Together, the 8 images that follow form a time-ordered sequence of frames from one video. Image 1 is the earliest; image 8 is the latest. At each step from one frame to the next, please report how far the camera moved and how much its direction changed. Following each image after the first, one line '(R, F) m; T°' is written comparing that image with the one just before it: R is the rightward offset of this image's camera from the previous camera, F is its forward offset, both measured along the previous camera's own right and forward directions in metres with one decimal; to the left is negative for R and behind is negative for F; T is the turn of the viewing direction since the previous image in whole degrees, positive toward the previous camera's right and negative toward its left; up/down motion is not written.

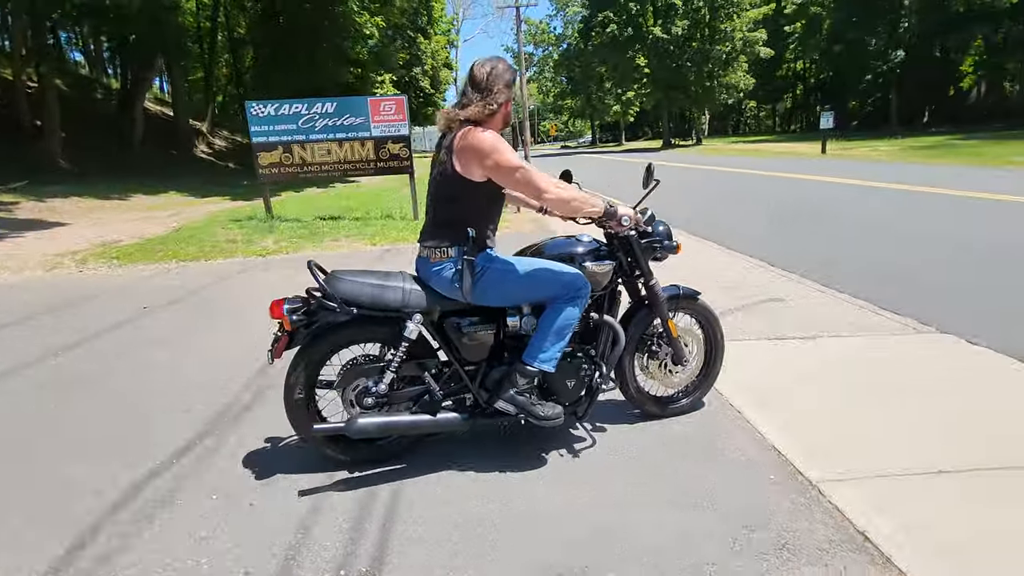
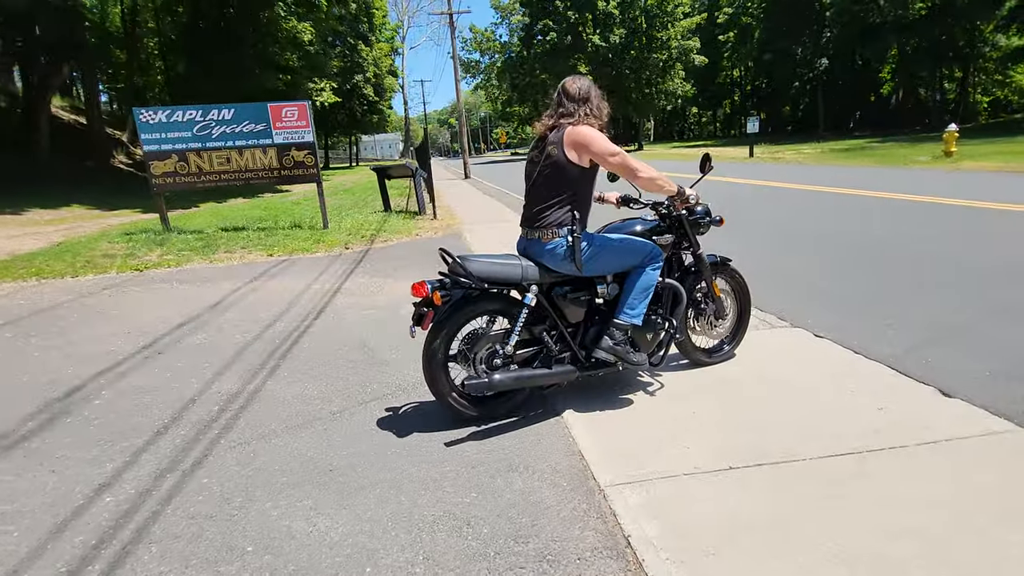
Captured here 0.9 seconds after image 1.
(+0.9, +0.1) m; +4°
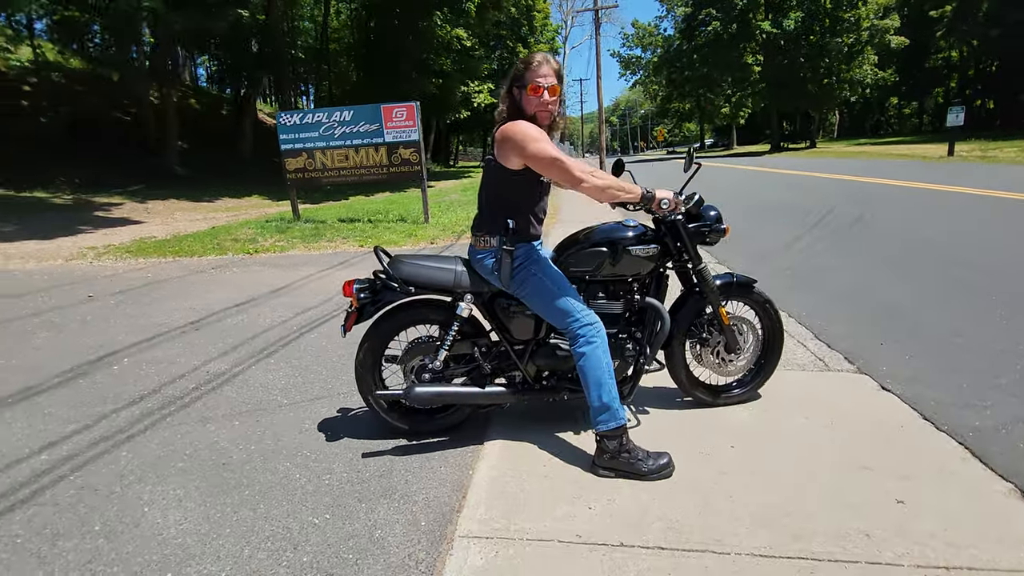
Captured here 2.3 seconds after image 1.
(+1.2, +0.5) m; -16°
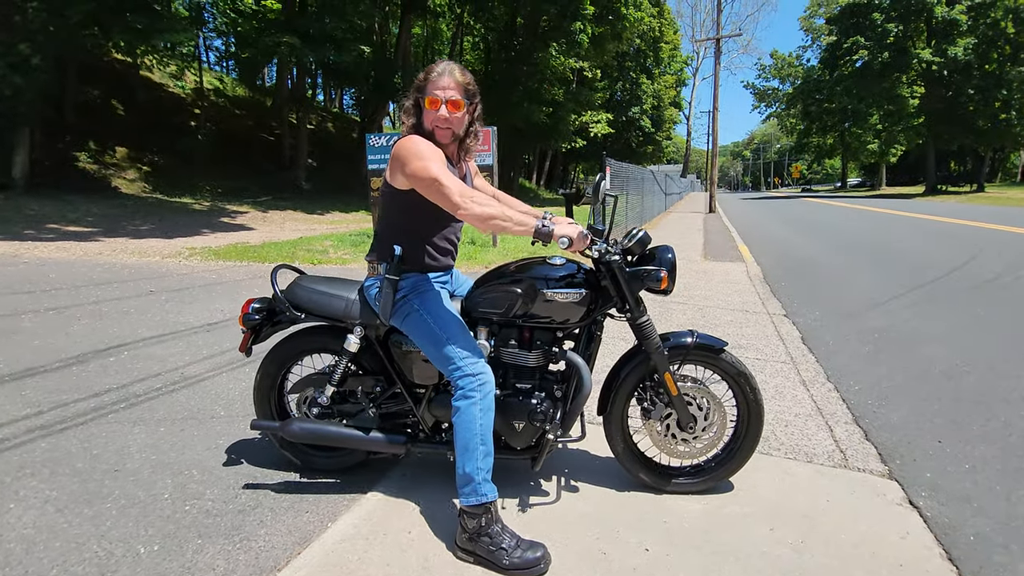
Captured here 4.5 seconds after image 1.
(+1.0, +0.5) m; -12°
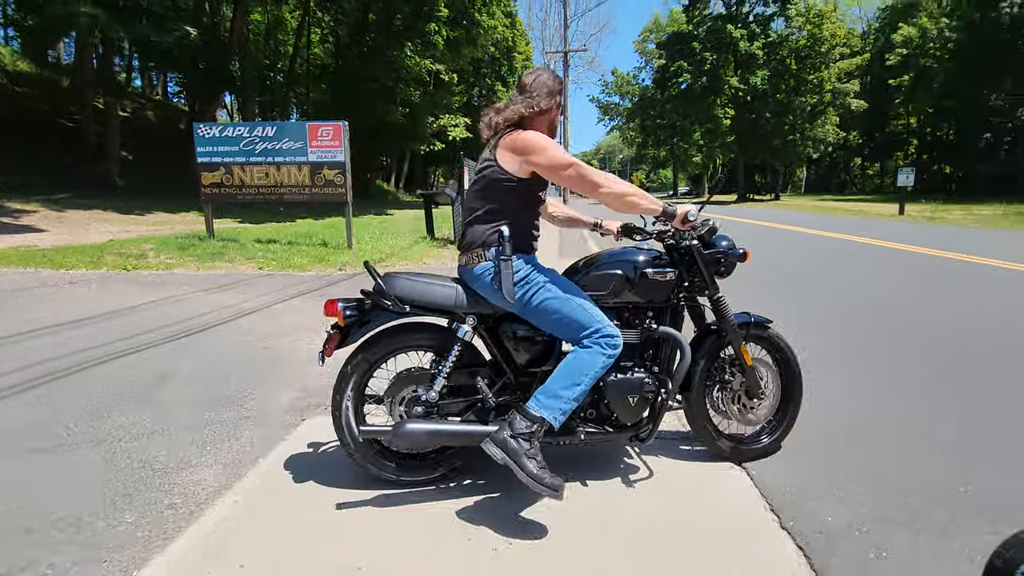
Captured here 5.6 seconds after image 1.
(+0.1, +0.2) m; +15°
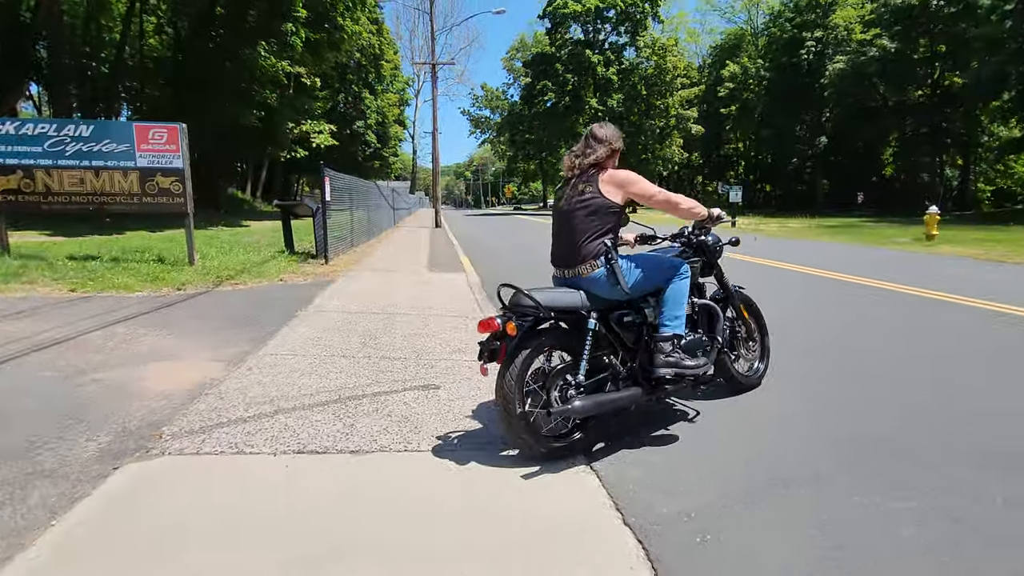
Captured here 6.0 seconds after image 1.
(+0.2, +0.1) m; +13°
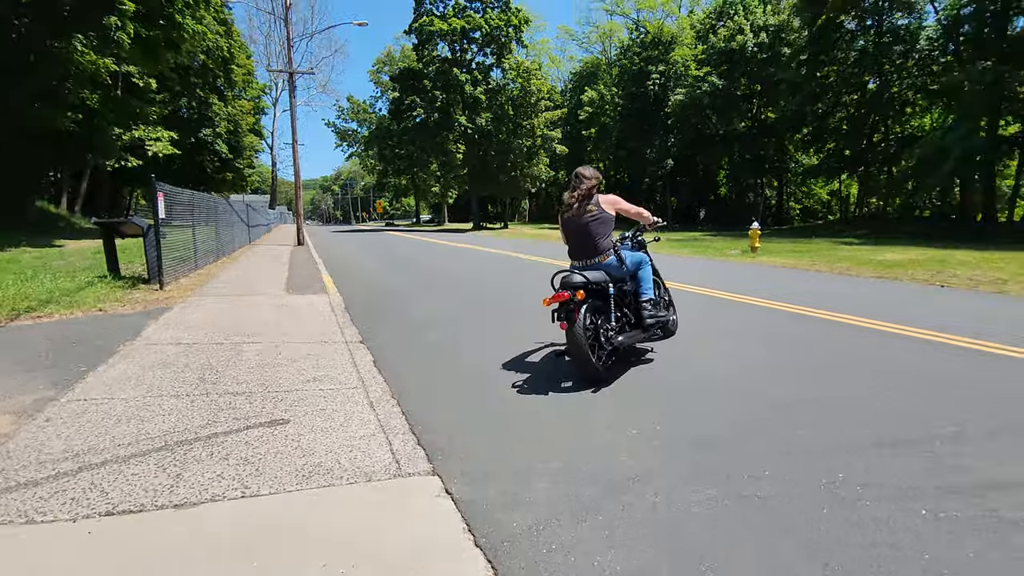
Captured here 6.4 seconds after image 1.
(+0.2, 0.0) m; +13°
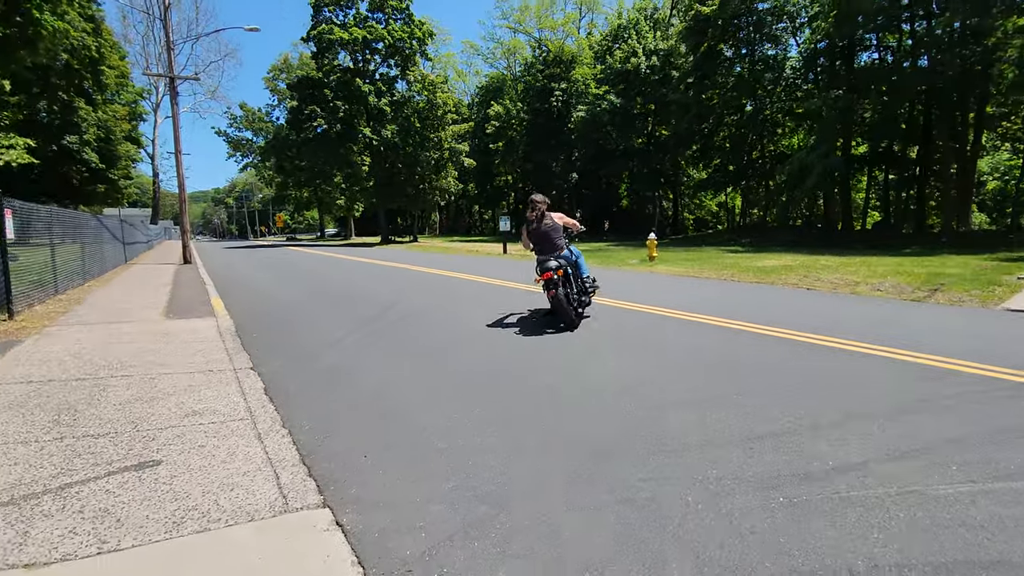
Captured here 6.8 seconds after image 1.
(+0.1, 0.0) m; +9°
